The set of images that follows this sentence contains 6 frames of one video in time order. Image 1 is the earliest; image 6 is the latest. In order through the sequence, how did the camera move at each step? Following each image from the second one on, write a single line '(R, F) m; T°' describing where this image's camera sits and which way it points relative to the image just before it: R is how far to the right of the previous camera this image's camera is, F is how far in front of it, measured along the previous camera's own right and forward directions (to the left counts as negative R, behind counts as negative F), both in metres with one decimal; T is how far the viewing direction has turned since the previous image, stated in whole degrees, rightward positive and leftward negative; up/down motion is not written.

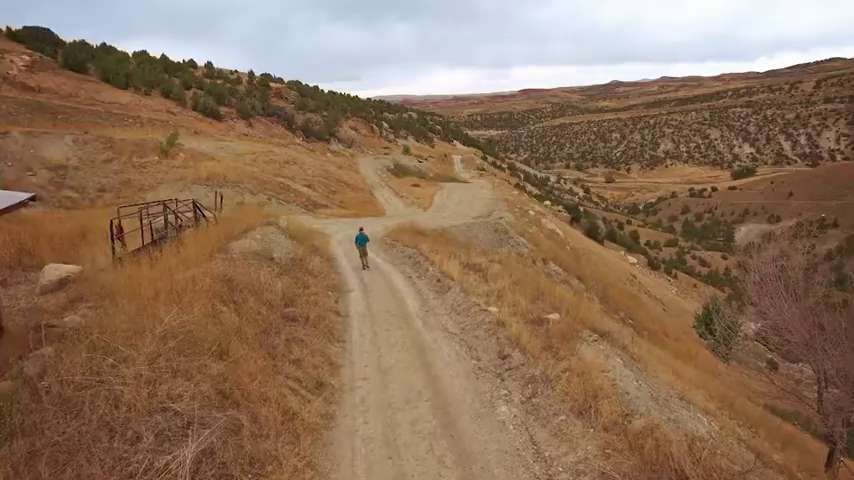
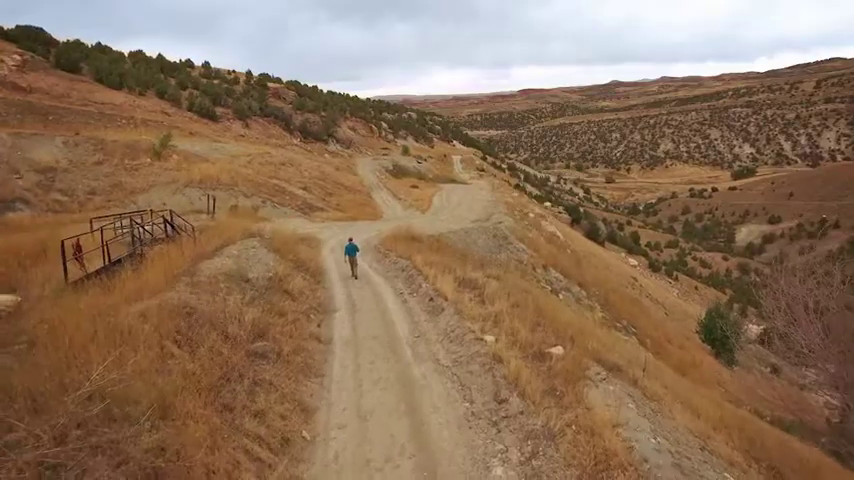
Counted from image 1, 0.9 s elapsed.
(+0.1, +0.6) m; 0°
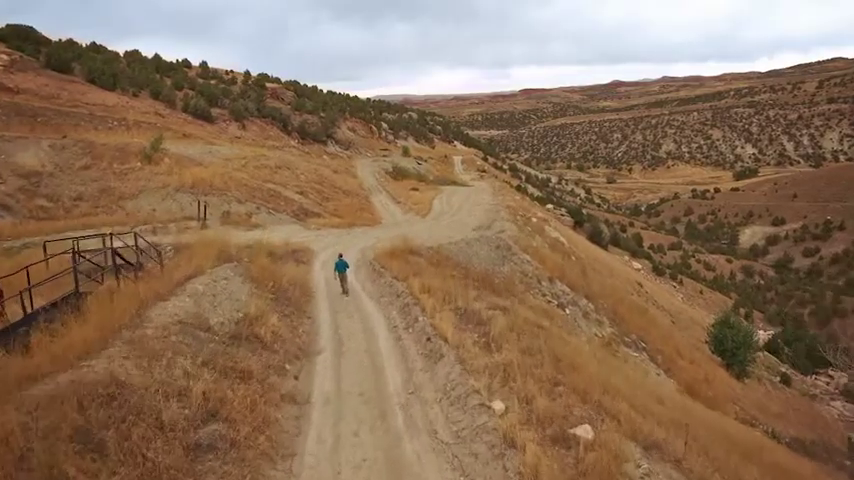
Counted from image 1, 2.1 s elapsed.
(0.0, +1.0) m; 0°
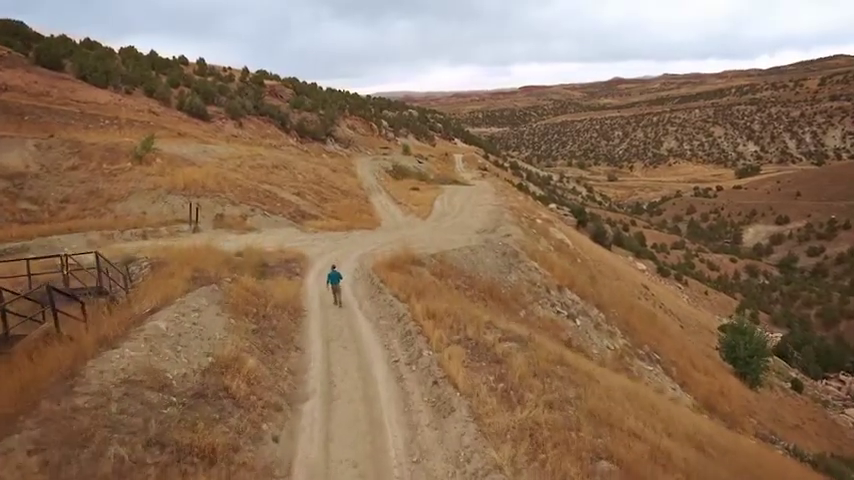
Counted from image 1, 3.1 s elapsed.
(-0.1, +1.0) m; 0°
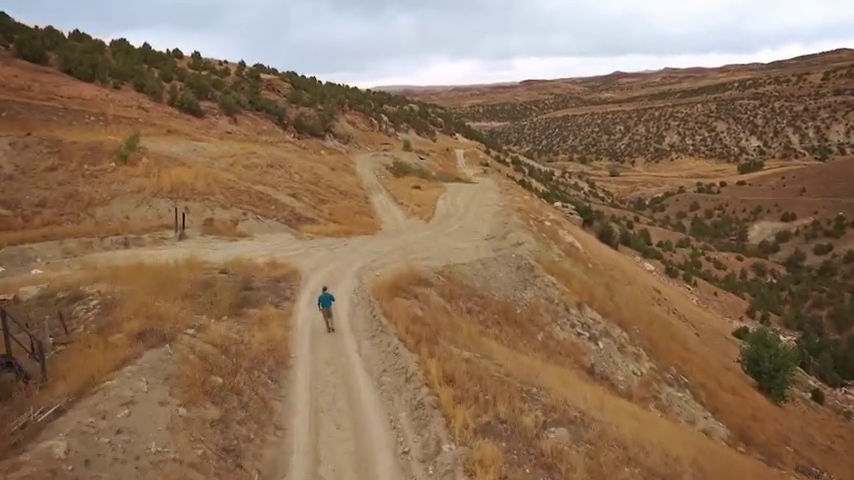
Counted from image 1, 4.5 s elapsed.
(-0.2, +1.7) m; 0°
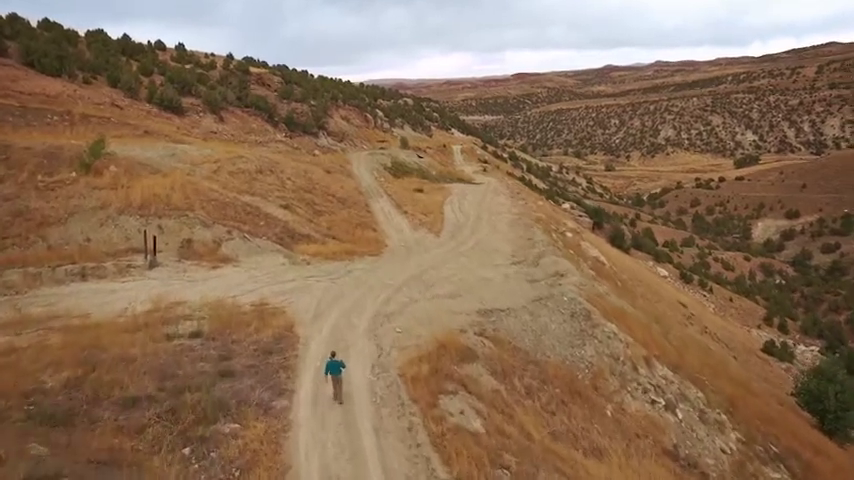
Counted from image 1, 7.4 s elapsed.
(-0.8, +3.5) m; +1°
